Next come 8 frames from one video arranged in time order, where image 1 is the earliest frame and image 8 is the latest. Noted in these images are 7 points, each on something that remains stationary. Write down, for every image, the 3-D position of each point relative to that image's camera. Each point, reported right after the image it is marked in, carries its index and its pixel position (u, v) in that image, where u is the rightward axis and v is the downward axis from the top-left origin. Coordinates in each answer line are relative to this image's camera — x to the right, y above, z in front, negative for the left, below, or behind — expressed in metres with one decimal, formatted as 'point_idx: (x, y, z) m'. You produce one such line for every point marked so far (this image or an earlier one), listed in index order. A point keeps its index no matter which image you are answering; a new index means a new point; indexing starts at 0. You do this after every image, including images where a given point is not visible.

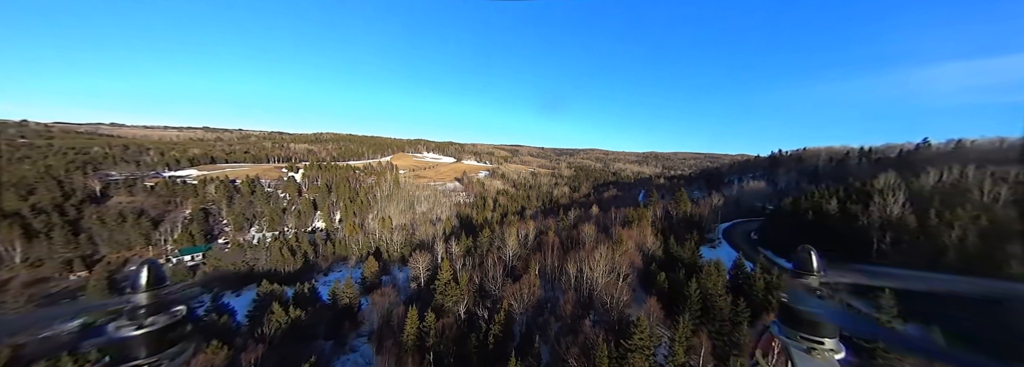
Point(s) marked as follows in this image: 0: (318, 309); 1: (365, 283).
0: (-8.7, -5.8, +11.5) m
1: (-8.8, -5.9, +15.4) m
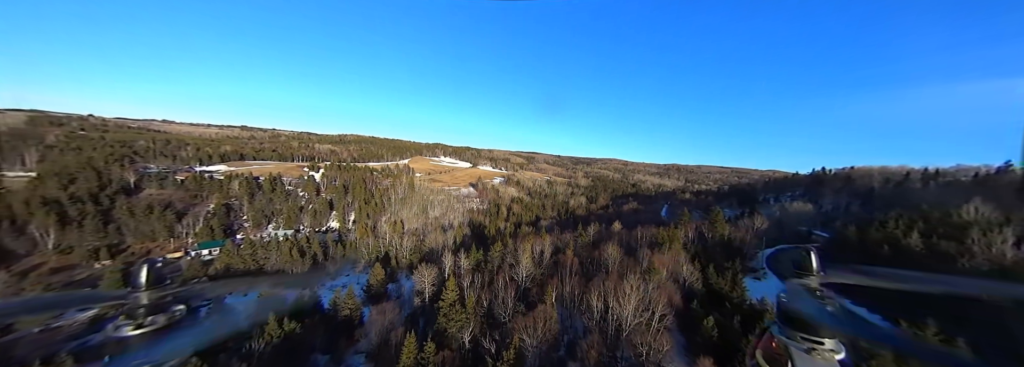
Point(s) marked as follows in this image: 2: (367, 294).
0: (-8.3, -5.9, +10.8) m
1: (-8.1, -6.2, +14.7) m
2: (-8.3, -6.4, +14.8) m
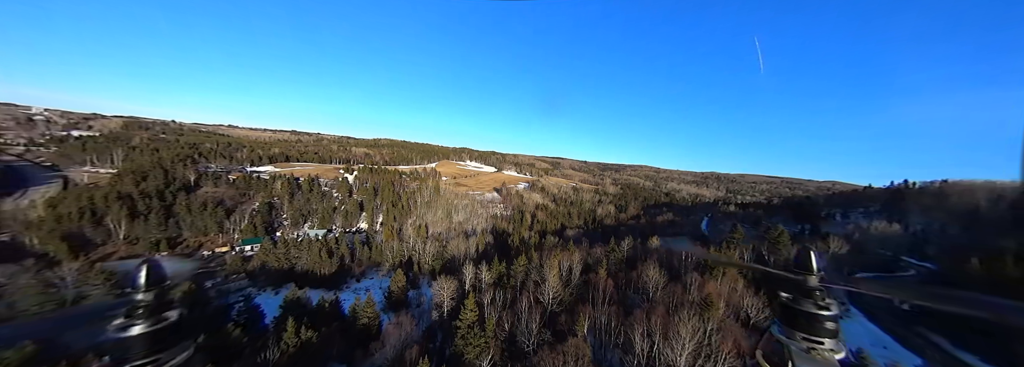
0: (-7.3, -6.1, +10.6) m
1: (-6.8, -6.4, +14.4) m
2: (-7.0, -6.6, +14.5) m
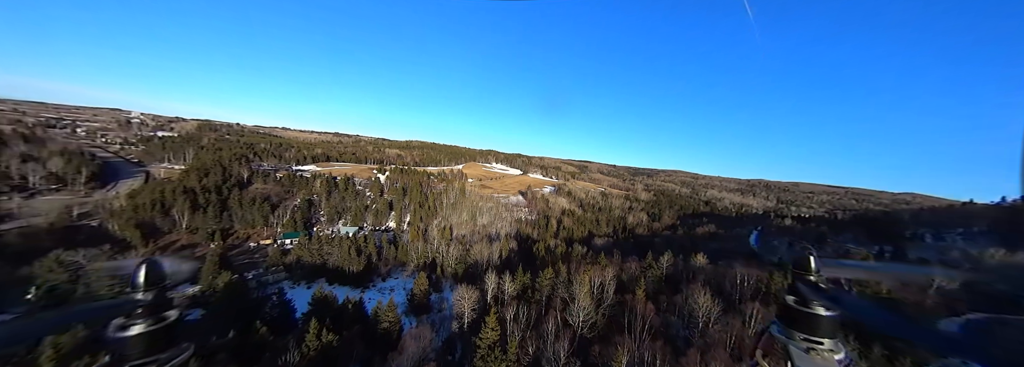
0: (-6.4, -6.2, +10.5) m
1: (-5.5, -6.5, +14.3) m
2: (-5.7, -6.7, +14.4) m
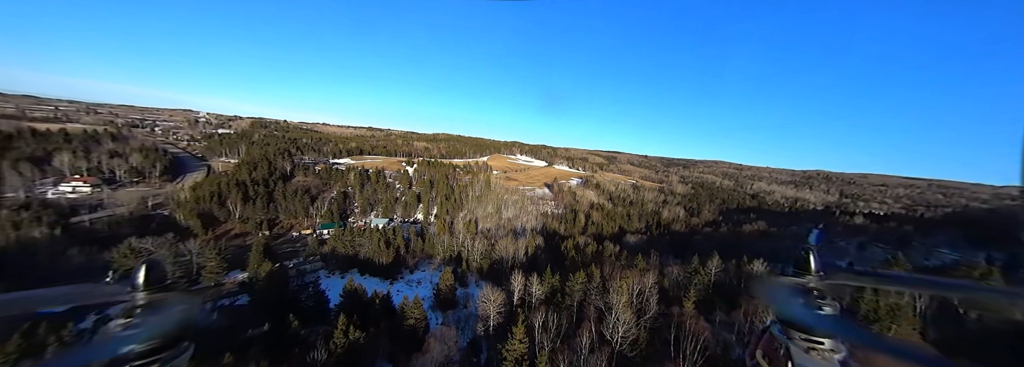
0: (-5.3, -6.0, +10.5) m
1: (-4.0, -6.2, +14.2) m
2: (-4.2, -6.4, +14.3) m
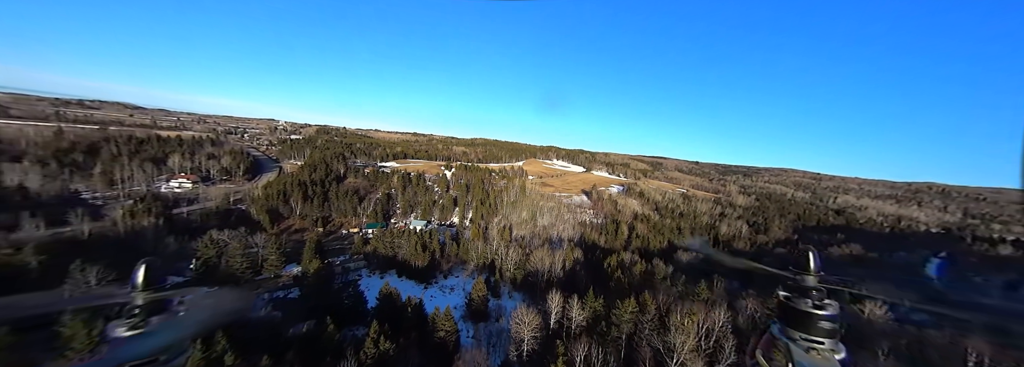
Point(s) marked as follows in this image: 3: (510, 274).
0: (-3.9, -6.2, +10.2) m
1: (-2.2, -6.6, +13.7) m
2: (-2.3, -6.8, +13.8) m
3: (-0.1, -6.1, +17.1) m
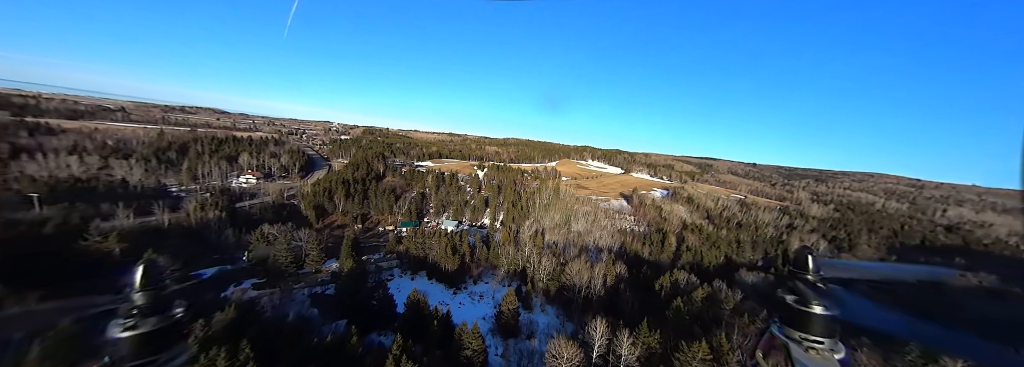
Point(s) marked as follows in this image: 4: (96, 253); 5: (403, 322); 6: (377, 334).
0: (-2.7, -6.4, +9.4) m
1: (-0.6, -6.8, +12.7) m
2: (-0.7, -7.0, +12.8) m
3: (+1.9, -6.3, +15.9) m
4: (-19.8, -3.3, +12.2) m
5: (-4.6, -5.9, +10.8) m
6: (-6.7, -7.4, +12.6) m
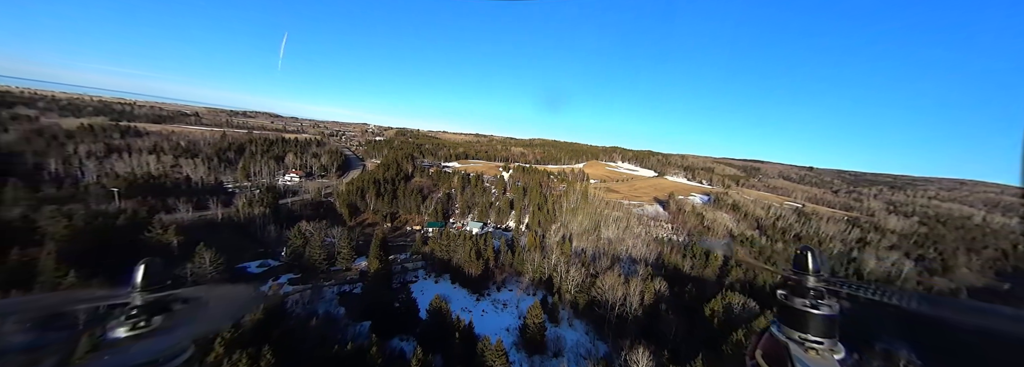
0: (-1.8, -6.5, +8.8) m
1: (+0.6, -7.0, +11.8) m
2: (+0.5, -7.2, +12.0) m
3: (+3.4, -6.6, +14.8) m
4: (-18.5, -3.2, +13.3) m
5: (-3.5, -6.0, +10.4) m
6: (-5.5, -7.5, +12.4) m
